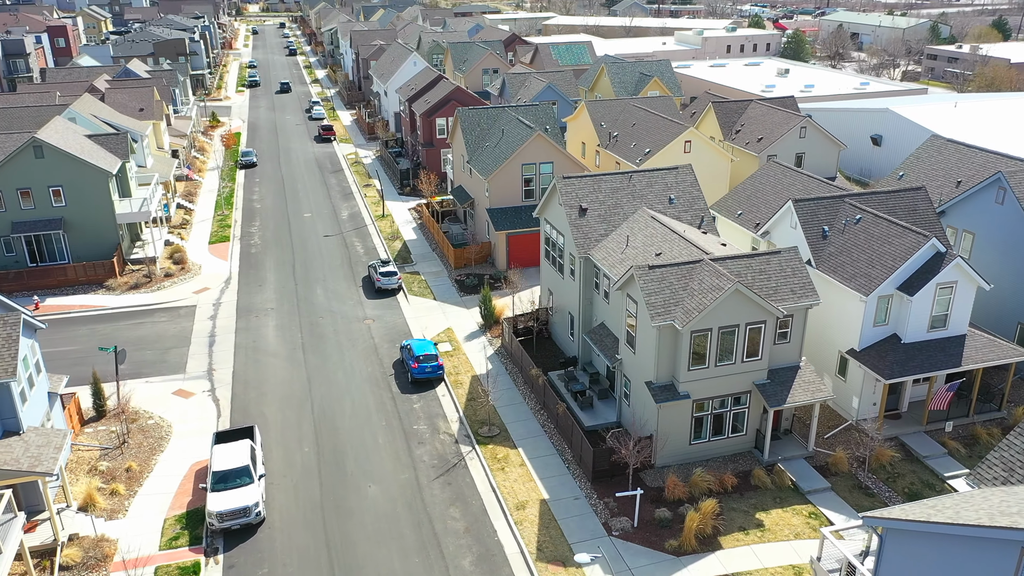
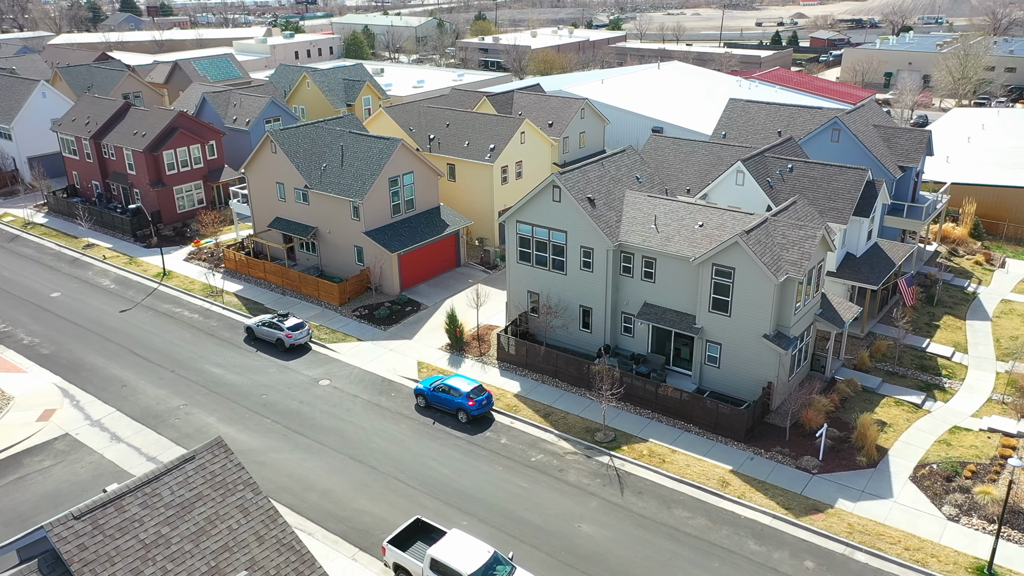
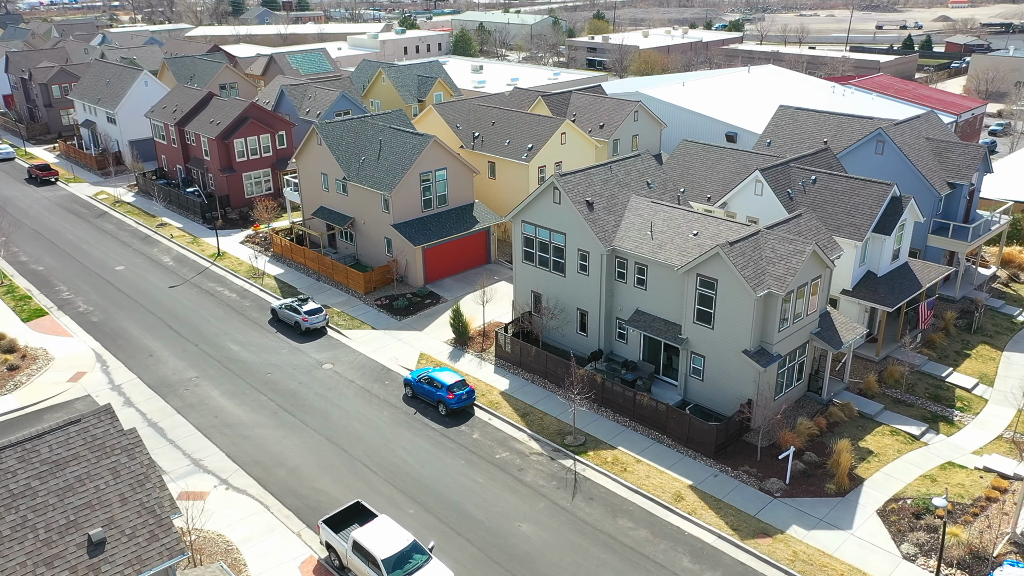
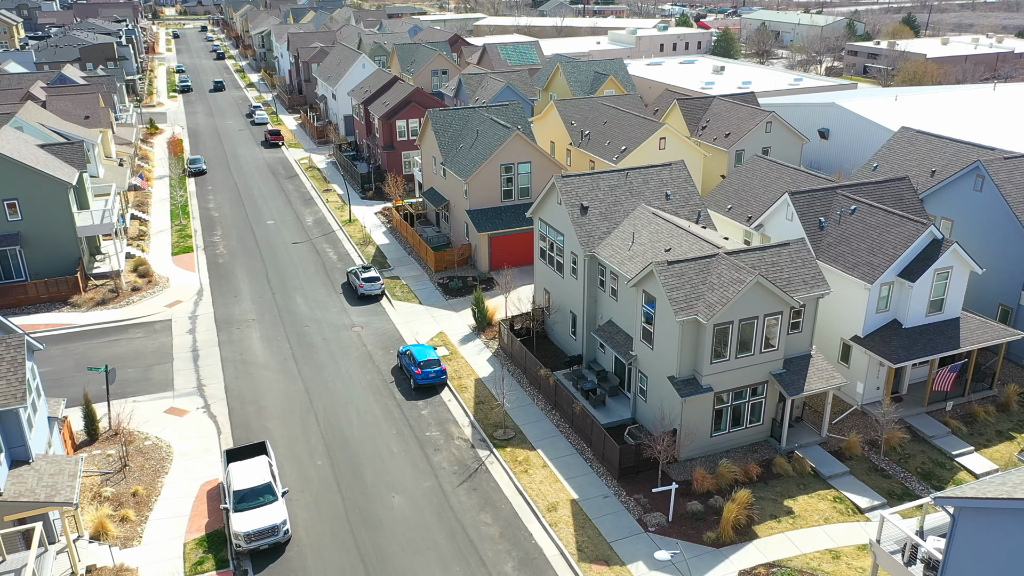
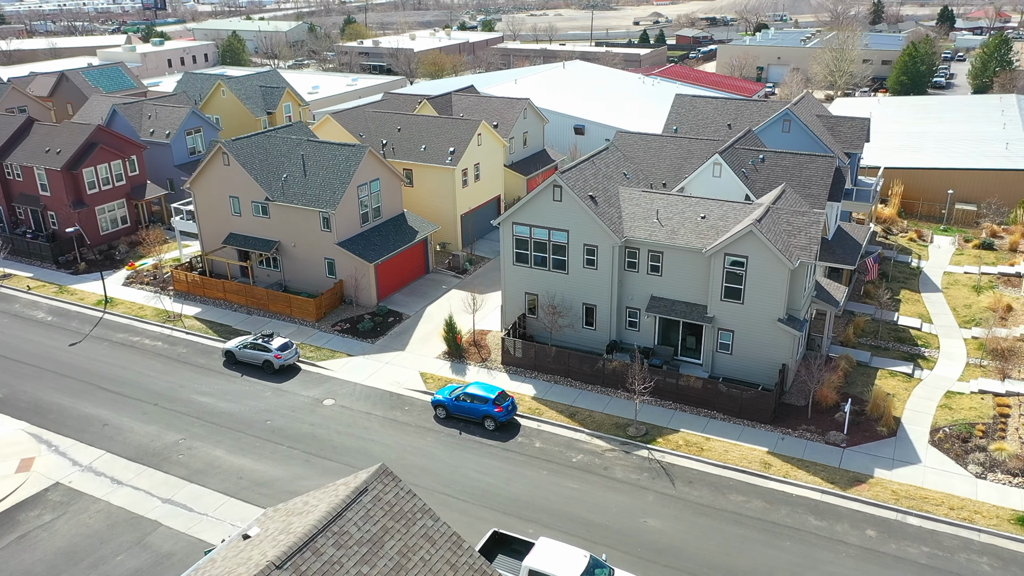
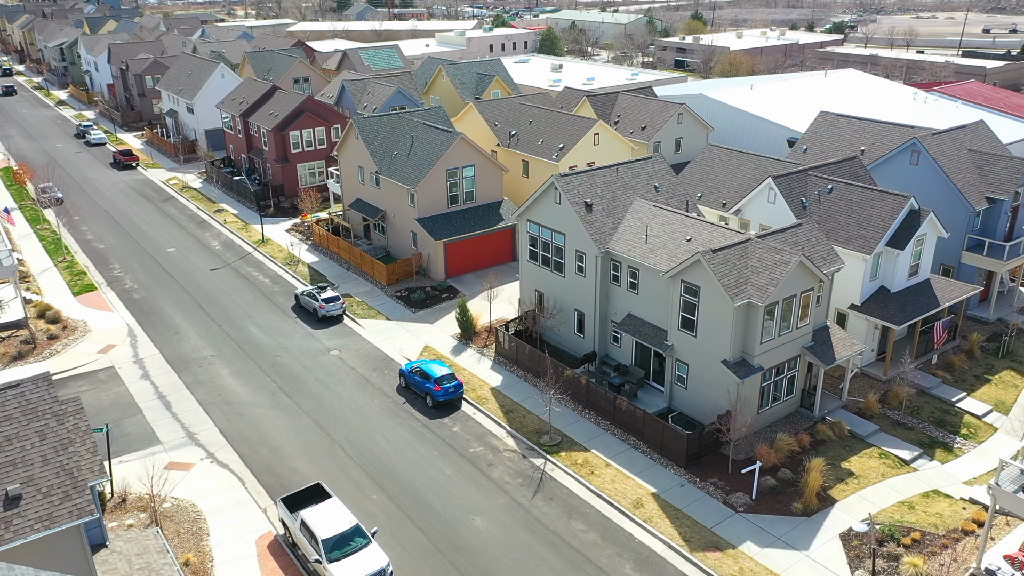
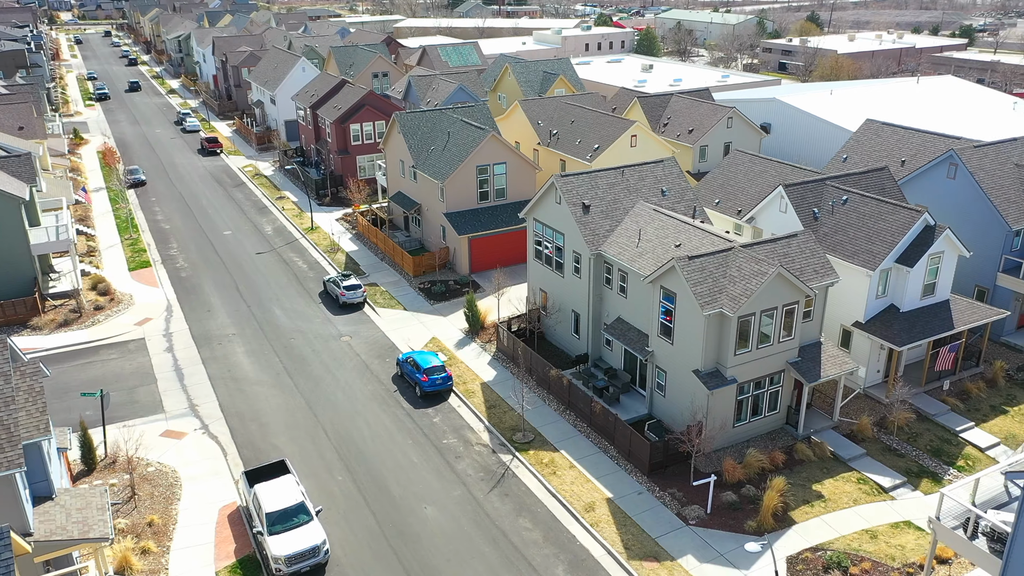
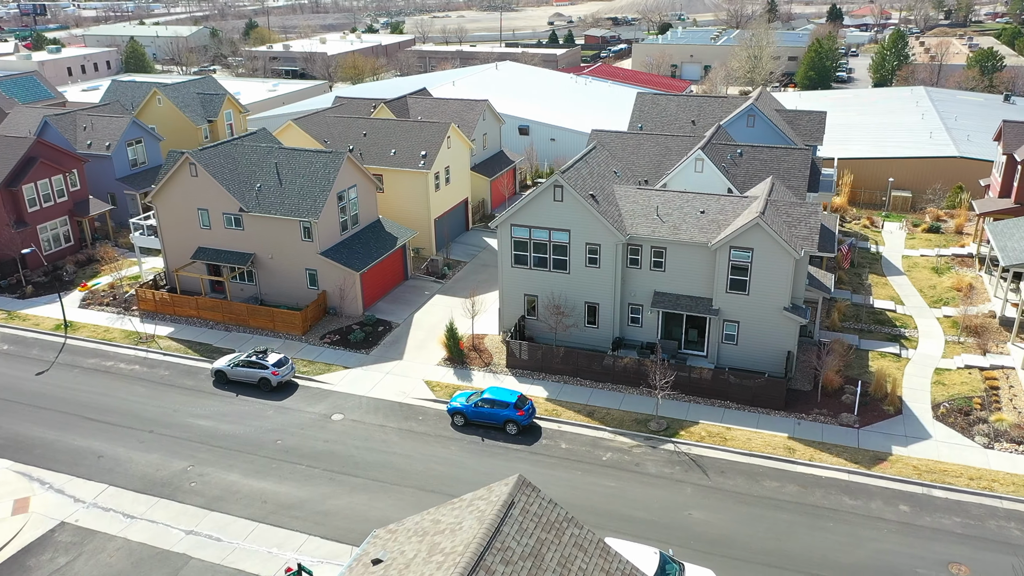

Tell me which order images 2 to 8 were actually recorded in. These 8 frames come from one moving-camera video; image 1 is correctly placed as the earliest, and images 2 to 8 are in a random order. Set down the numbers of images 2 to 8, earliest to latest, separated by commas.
4, 7, 6, 3, 2, 5, 8
